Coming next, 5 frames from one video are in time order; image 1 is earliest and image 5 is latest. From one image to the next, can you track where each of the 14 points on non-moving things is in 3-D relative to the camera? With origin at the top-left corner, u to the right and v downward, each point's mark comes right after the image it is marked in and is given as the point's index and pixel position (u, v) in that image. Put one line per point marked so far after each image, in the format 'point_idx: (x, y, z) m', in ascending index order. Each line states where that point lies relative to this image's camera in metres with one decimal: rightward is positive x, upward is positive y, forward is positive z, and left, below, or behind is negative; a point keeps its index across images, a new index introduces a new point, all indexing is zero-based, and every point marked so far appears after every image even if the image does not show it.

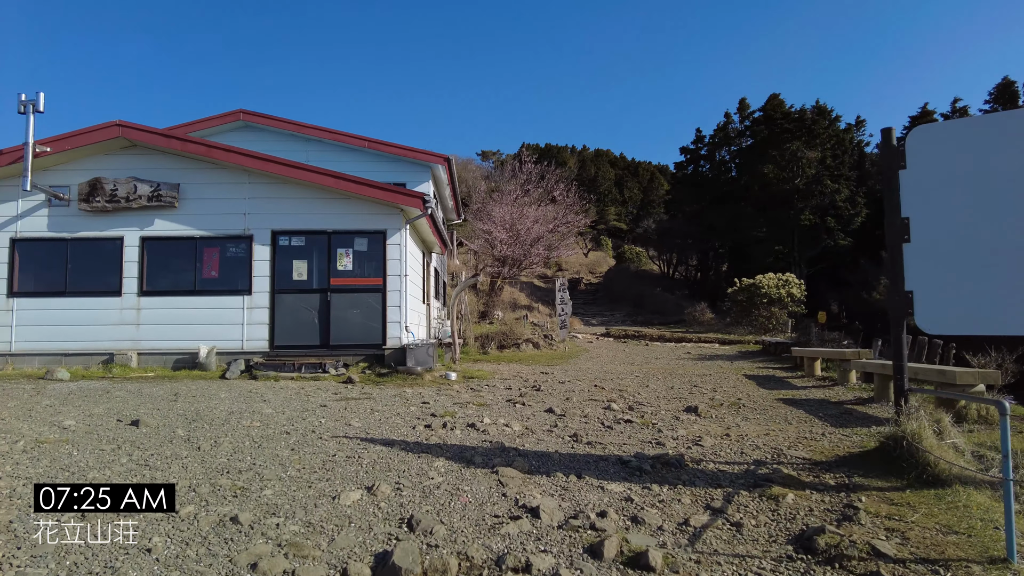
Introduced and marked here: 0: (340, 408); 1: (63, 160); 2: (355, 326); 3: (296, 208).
0: (-1.5, -1.0, +5.6) m
1: (-6.3, +1.8, +9.2) m
2: (-2.1, -0.5, +9.0) m
3: (-3.0, +1.1, +9.2) m
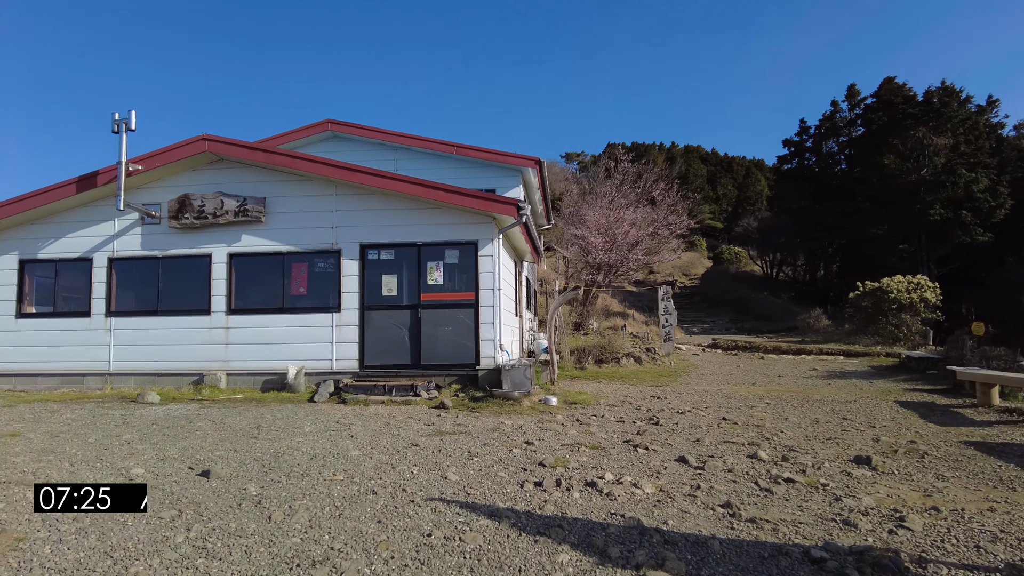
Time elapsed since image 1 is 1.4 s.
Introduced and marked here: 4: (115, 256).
0: (-0.6, -1.2, +4.9) m
1: (-5.0, +1.5, +9.1) m
2: (-0.8, -0.7, +8.3) m
3: (-1.7, +0.9, +8.7) m
4: (-5.5, +0.4, +9.1) m
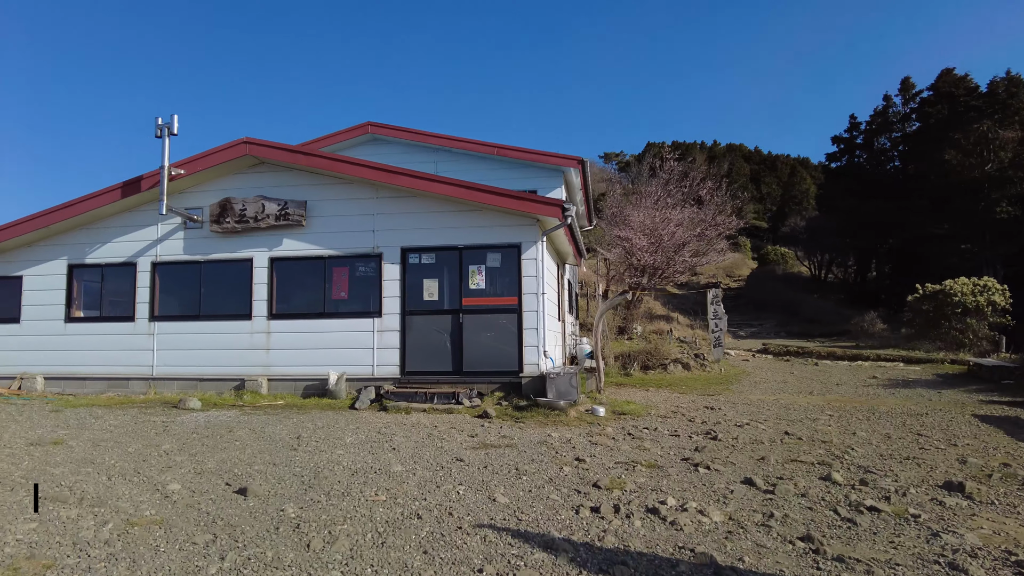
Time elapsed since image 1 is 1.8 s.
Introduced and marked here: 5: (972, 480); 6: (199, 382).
0: (-0.2, -1.3, +4.7) m
1: (-4.4, +1.5, +9.1) m
2: (-0.3, -0.8, +8.1) m
3: (-1.1, +0.8, +8.5) m
4: (-4.9, +0.4, +9.1) m
5: (+2.9, -1.2, +4.1) m
6: (-4.2, -1.3, +8.8) m
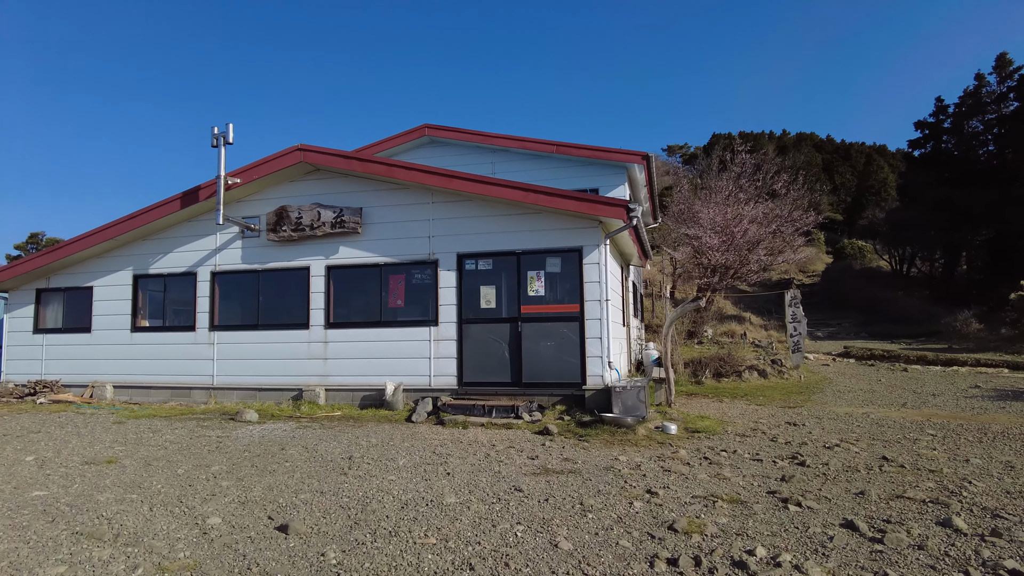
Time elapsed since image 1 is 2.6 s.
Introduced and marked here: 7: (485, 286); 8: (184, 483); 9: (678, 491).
0: (+0.2, -1.4, +4.3) m
1: (-3.5, +1.3, +9.0) m
2: (+0.4, -0.9, +7.7) m
3: (-0.4, +0.8, +8.1) m
4: (-4.1, +0.2, +9.1) m
5: (+3.2, -1.3, +3.4) m
6: (-3.4, -1.4, +8.7) m
7: (-0.3, 0.0, +8.1) m
8: (-2.3, -1.4, +4.6) m
9: (+1.1, -1.3, +4.4) m
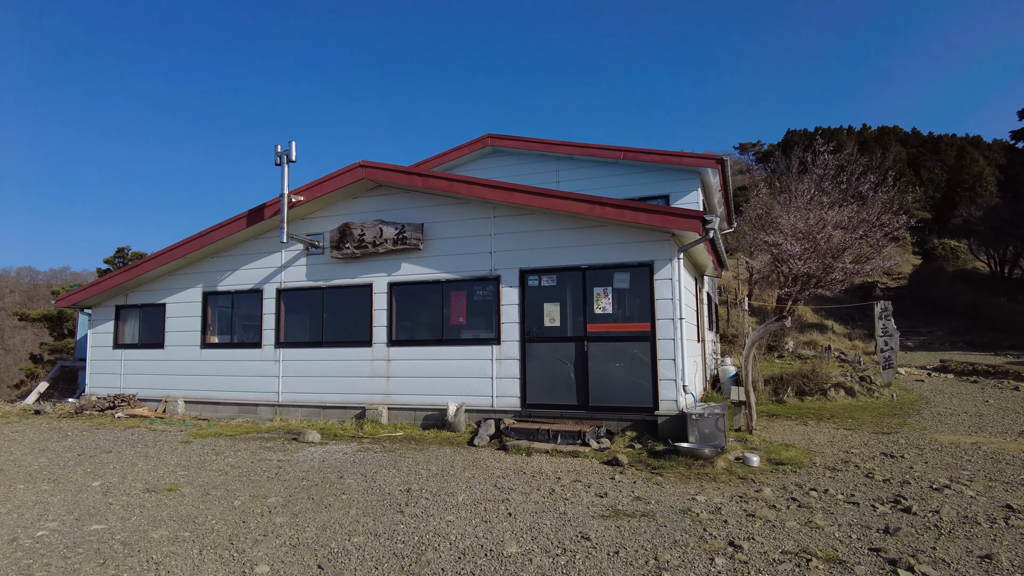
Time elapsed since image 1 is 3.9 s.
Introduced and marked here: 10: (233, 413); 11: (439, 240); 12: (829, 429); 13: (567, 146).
0: (+0.6, -1.5, +3.9) m
1: (-2.7, +1.1, +9.0) m
2: (+1.2, -1.0, +7.2) m
3: (+0.4, +0.6, +7.8) m
4: (-3.2, 0.0, +9.1) m
5: (+3.5, -1.4, +2.7) m
6: (-2.5, -1.6, +8.6) m
7: (+0.4, -0.2, +7.7) m
8: (-1.9, -1.6, +4.5) m
9: (+1.5, -1.5, +3.9) m
10: (-3.9, -1.8, +9.2) m
11: (-0.9, +0.6, +8.3) m
12: (+3.8, -1.7, +7.9) m
13: (+0.9, +2.4, +11.0) m
